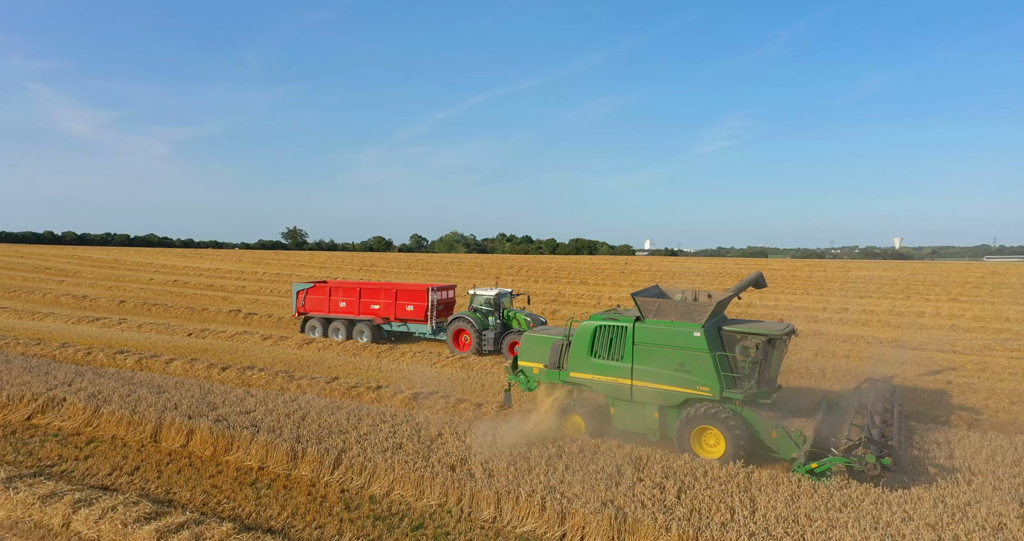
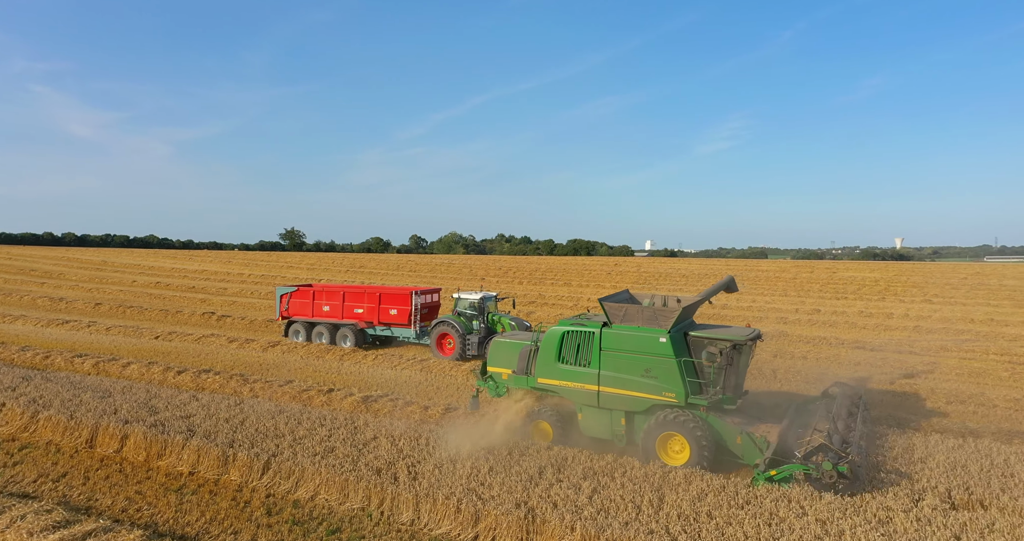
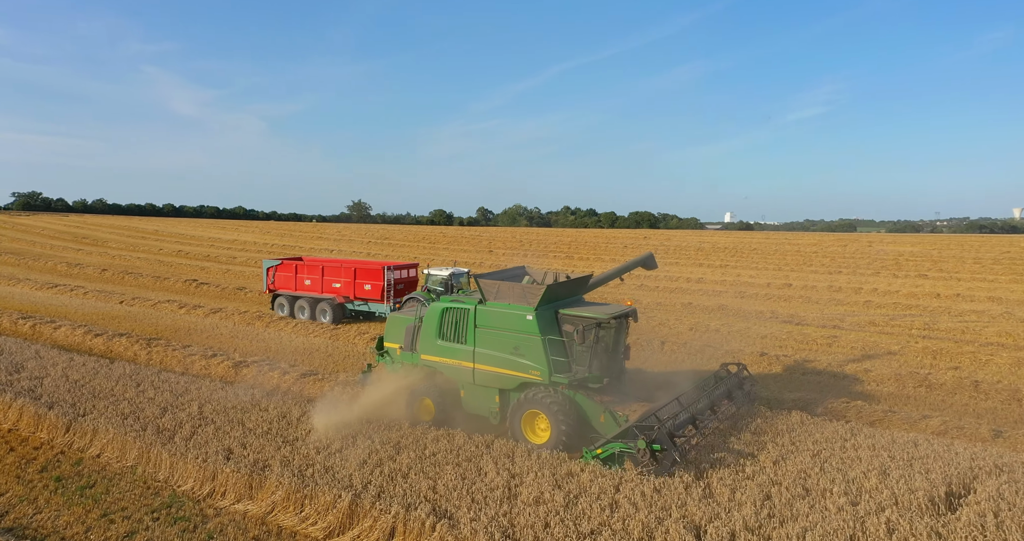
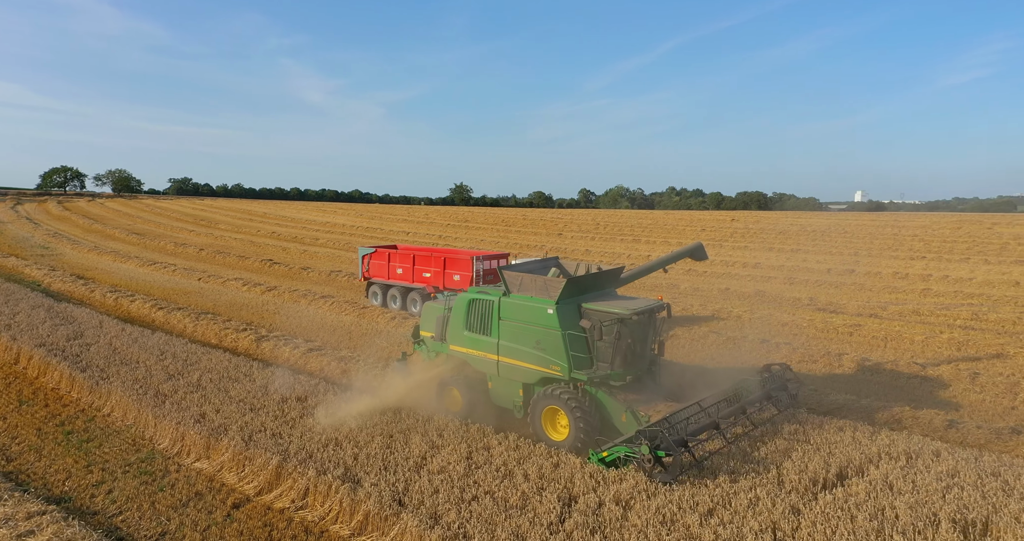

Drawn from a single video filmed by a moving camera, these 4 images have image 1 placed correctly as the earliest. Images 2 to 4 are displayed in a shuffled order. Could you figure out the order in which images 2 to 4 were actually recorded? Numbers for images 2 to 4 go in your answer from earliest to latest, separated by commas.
2, 3, 4
